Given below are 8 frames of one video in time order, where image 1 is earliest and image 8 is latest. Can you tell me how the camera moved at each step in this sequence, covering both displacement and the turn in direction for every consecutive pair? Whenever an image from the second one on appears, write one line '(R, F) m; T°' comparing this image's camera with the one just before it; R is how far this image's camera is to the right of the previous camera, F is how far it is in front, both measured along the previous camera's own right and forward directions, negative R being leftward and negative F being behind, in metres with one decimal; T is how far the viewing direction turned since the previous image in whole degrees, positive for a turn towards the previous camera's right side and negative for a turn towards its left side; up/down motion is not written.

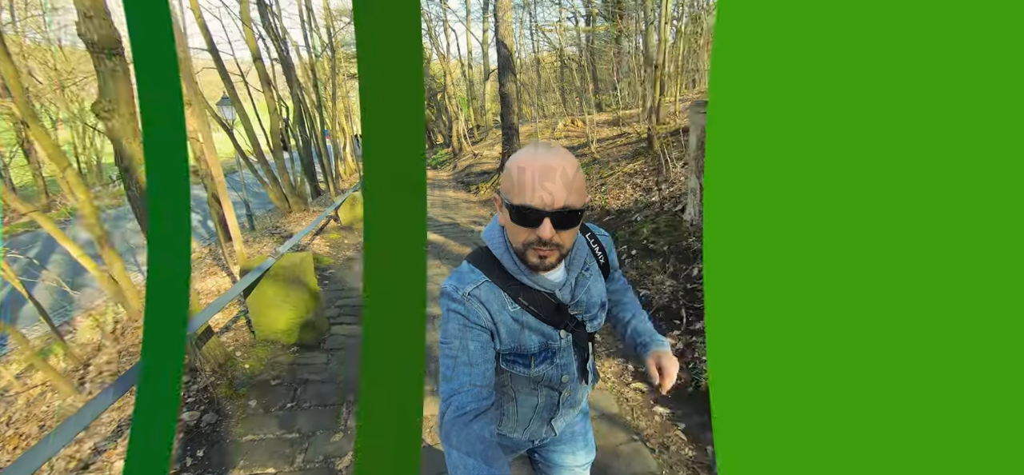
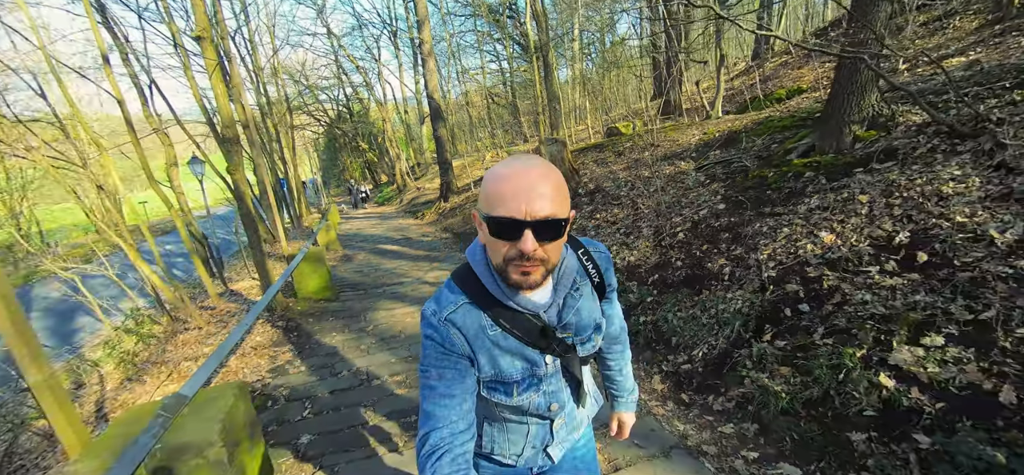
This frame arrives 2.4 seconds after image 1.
(+0.2, -2.8) m; +7°
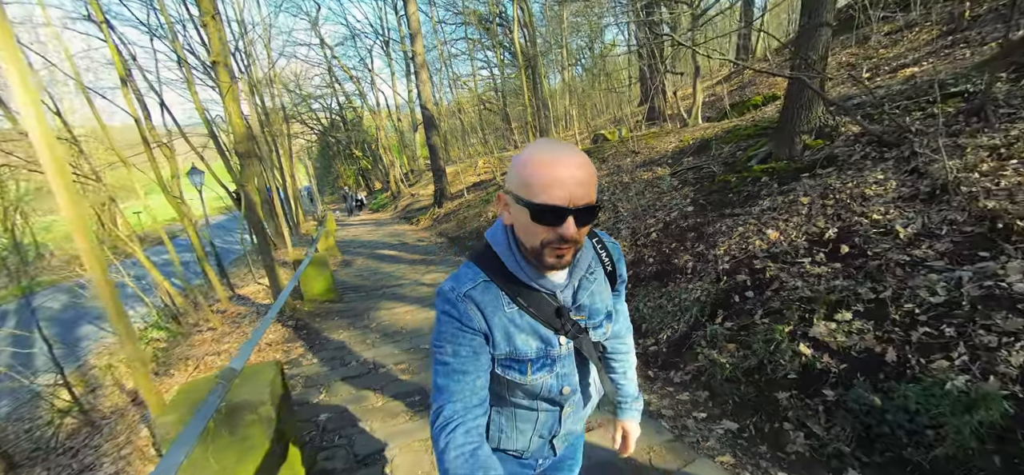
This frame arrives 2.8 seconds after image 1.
(+0.1, -0.5) m; +1°
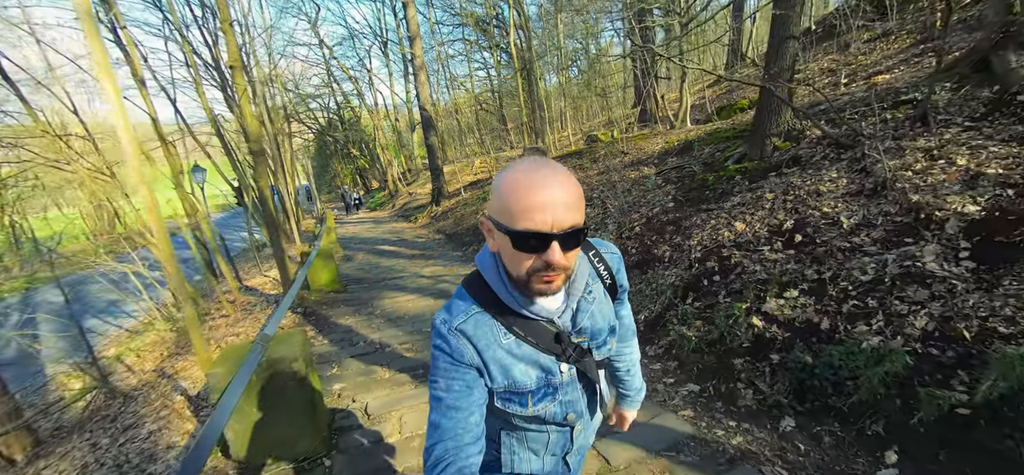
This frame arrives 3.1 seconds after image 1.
(0.0, -0.4) m; +1°
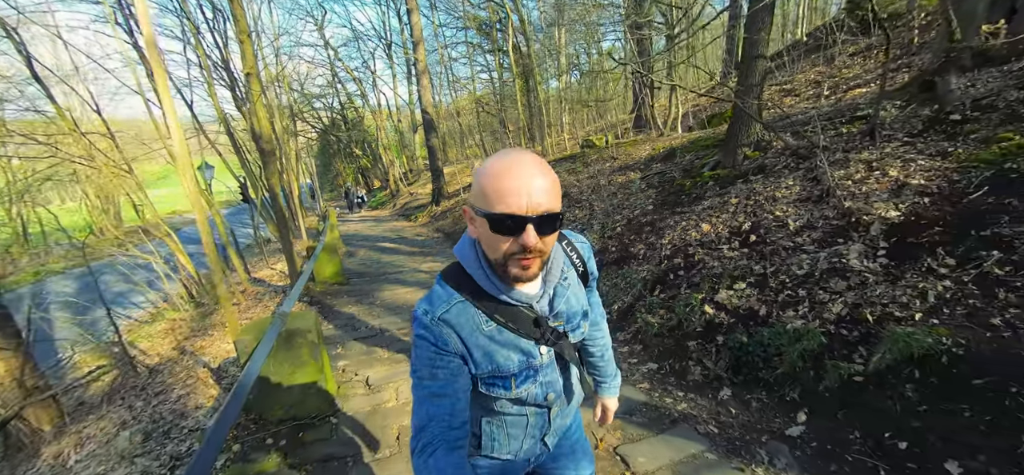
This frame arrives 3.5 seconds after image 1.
(+0.1, -0.5) m; 0°
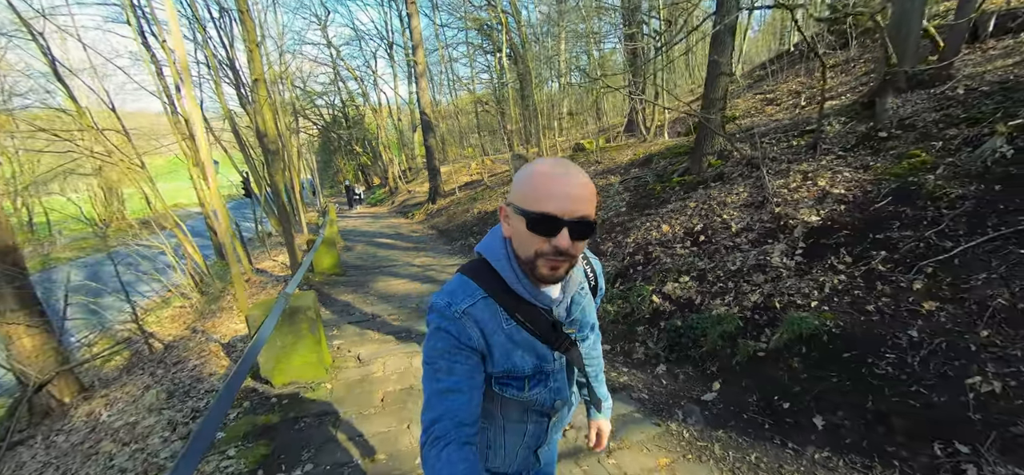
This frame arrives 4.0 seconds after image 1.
(+0.3, -0.6) m; 0°
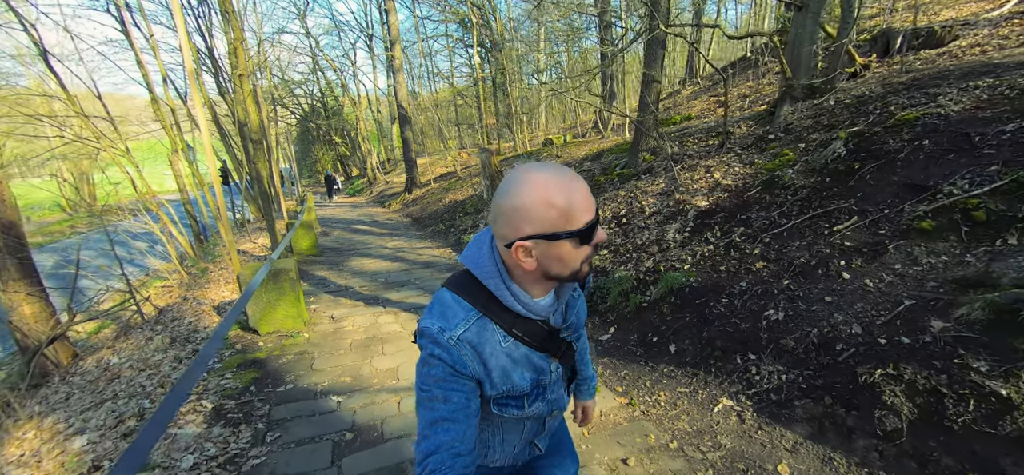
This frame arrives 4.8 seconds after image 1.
(+0.4, -0.9) m; +2°
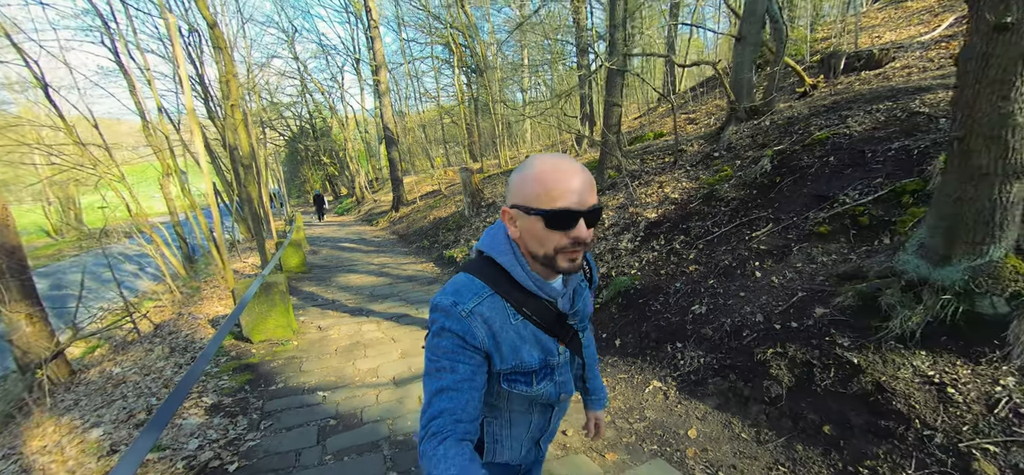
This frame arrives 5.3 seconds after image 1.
(+0.3, -0.6) m; +1°
